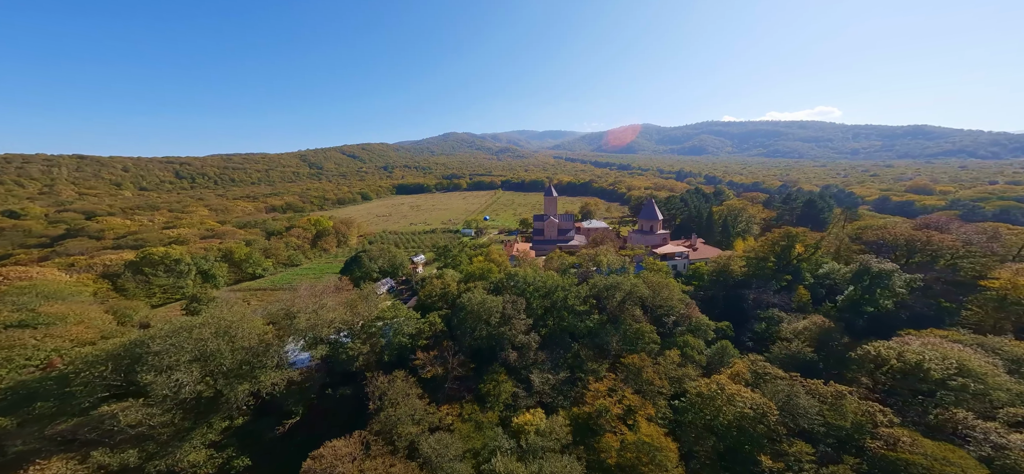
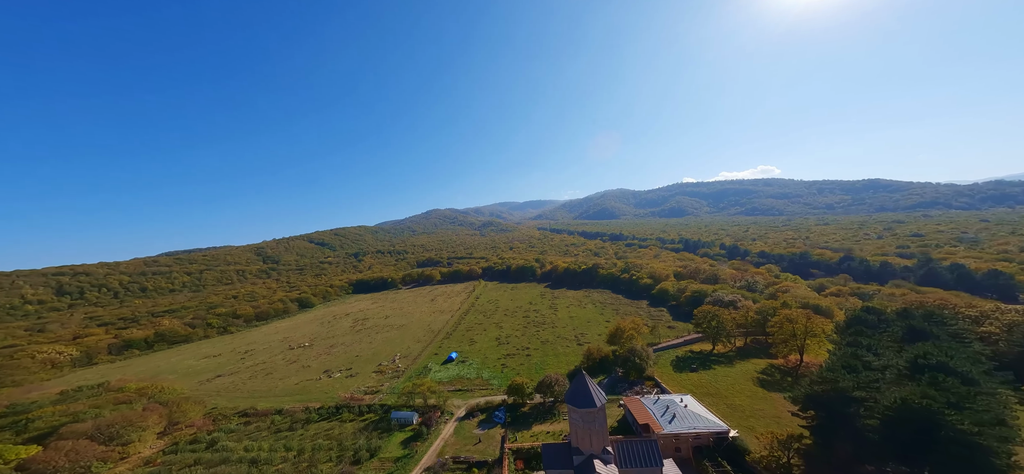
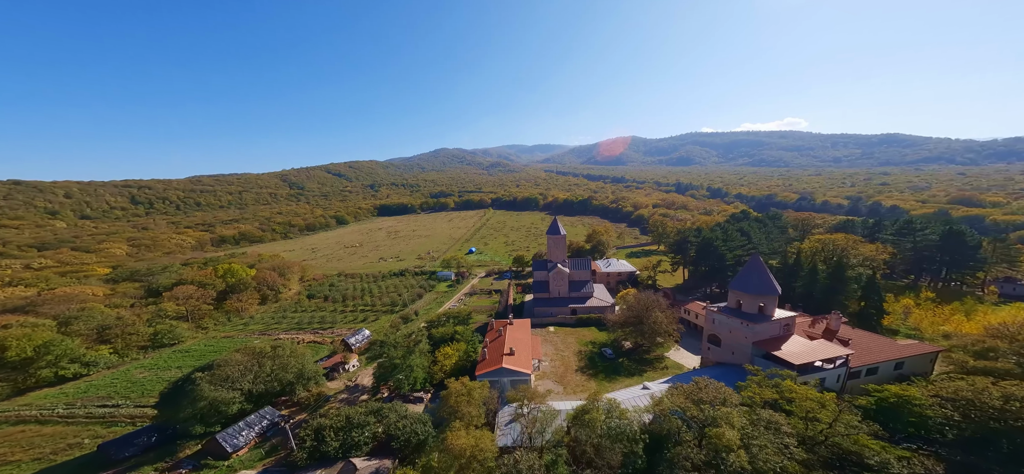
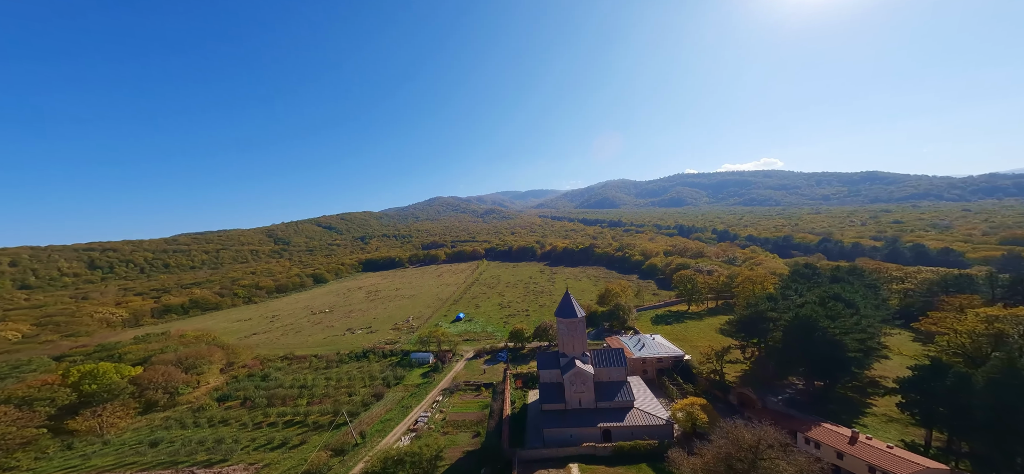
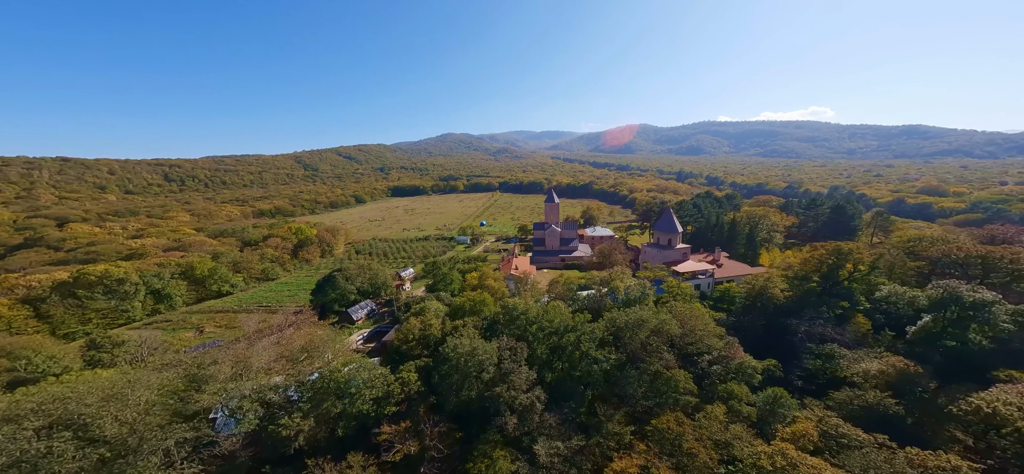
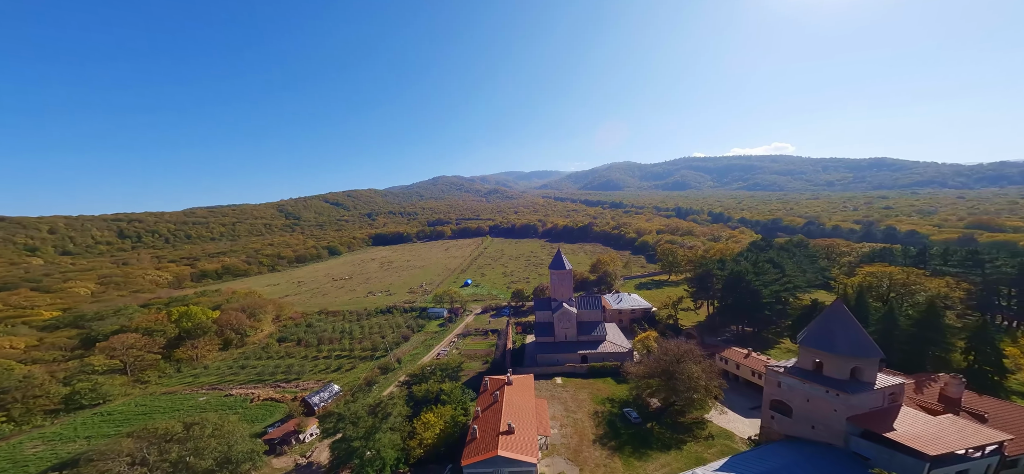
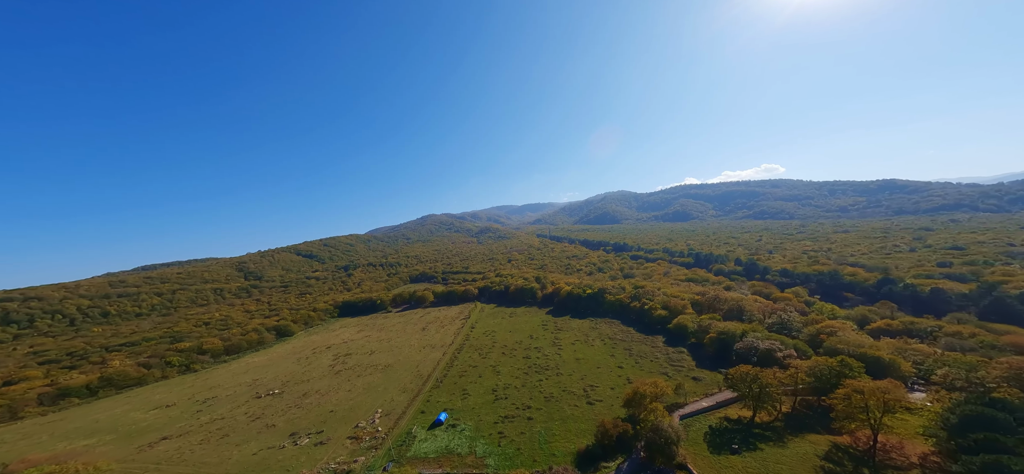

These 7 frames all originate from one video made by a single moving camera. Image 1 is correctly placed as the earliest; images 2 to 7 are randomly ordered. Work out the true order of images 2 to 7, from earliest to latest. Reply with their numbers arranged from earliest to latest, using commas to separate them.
5, 3, 6, 4, 2, 7
